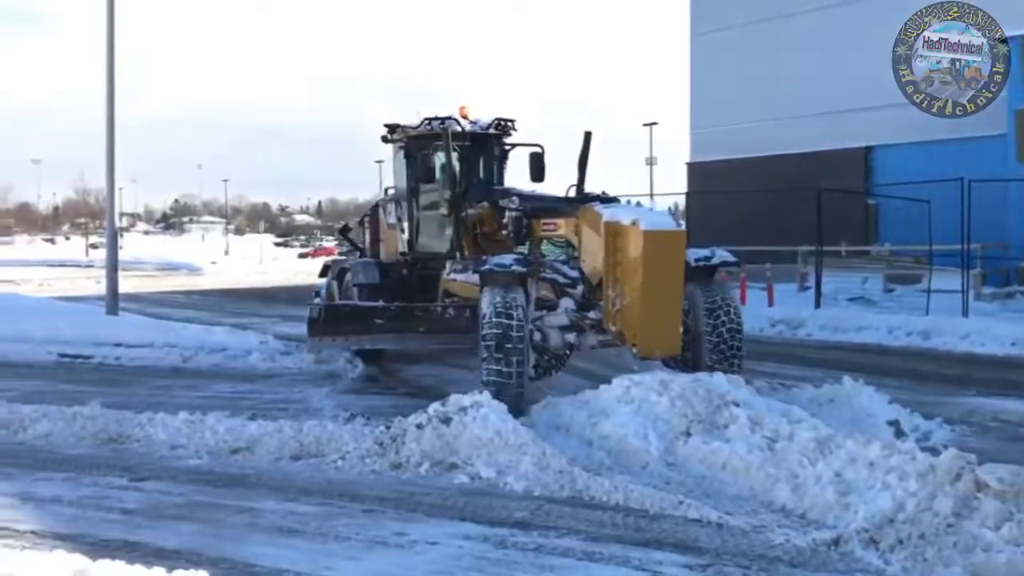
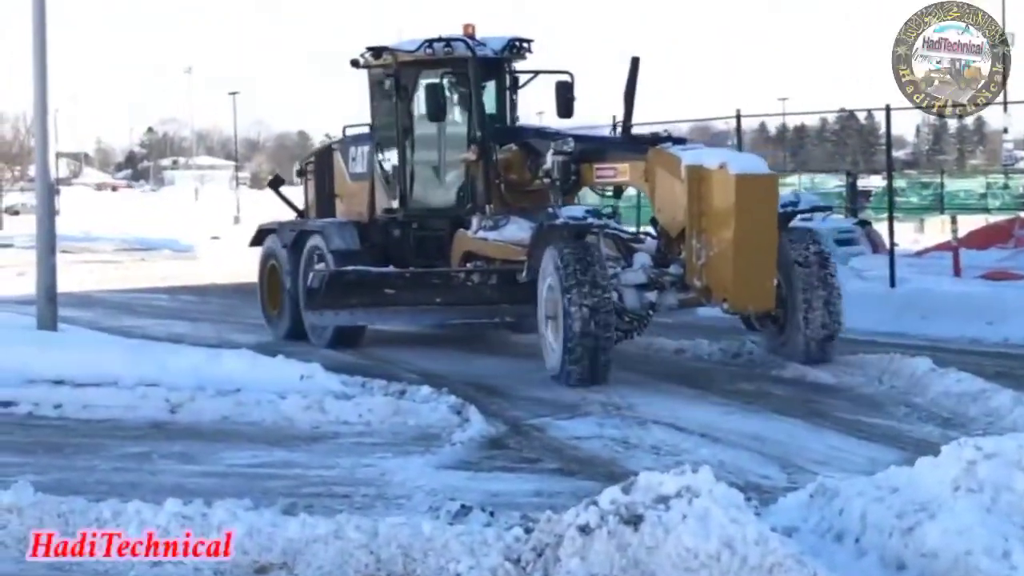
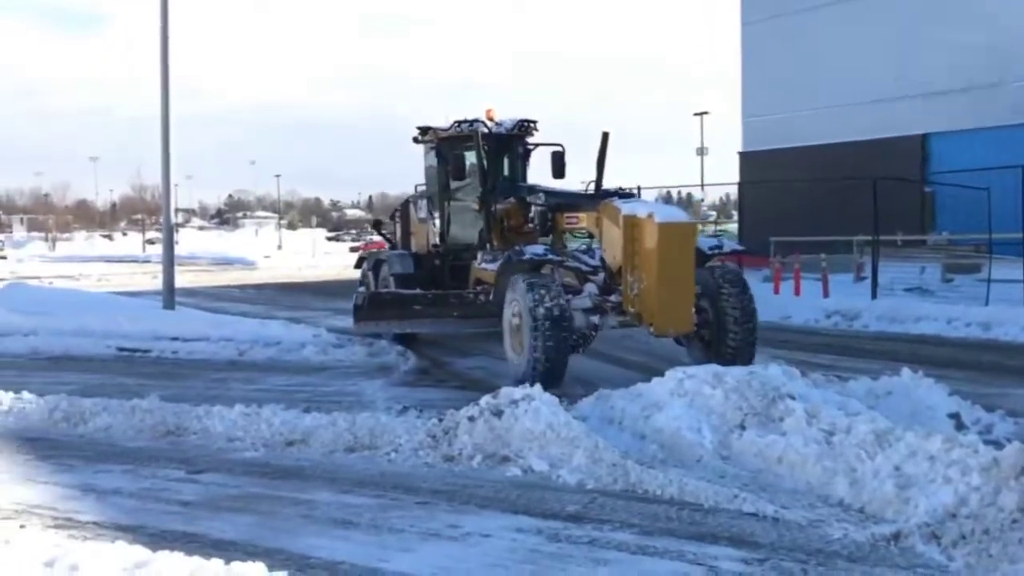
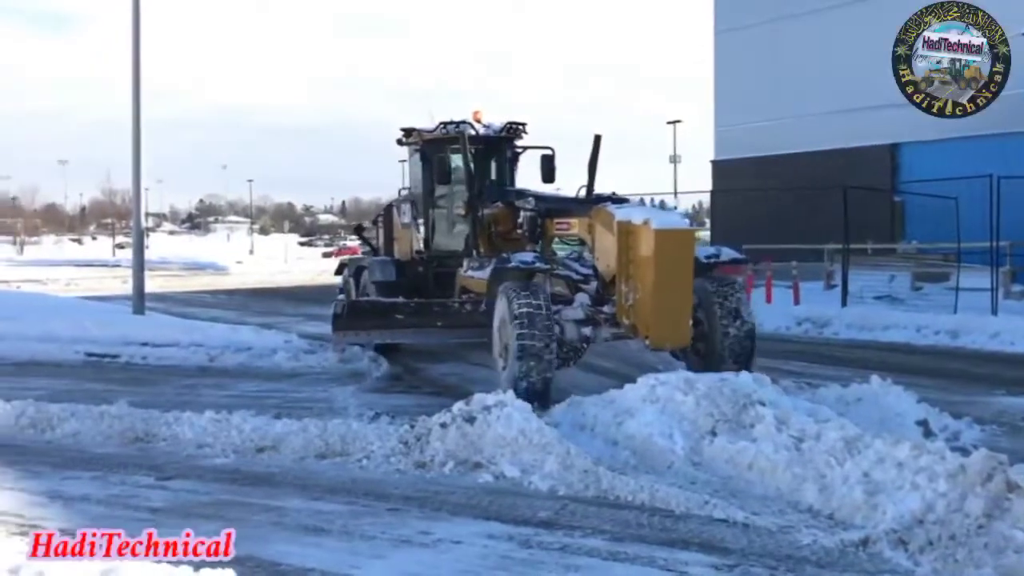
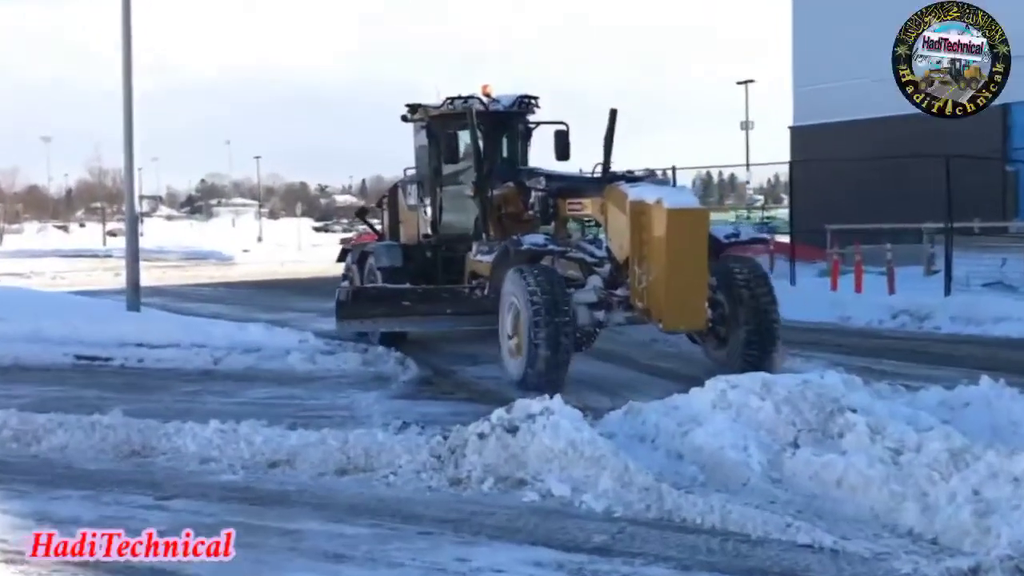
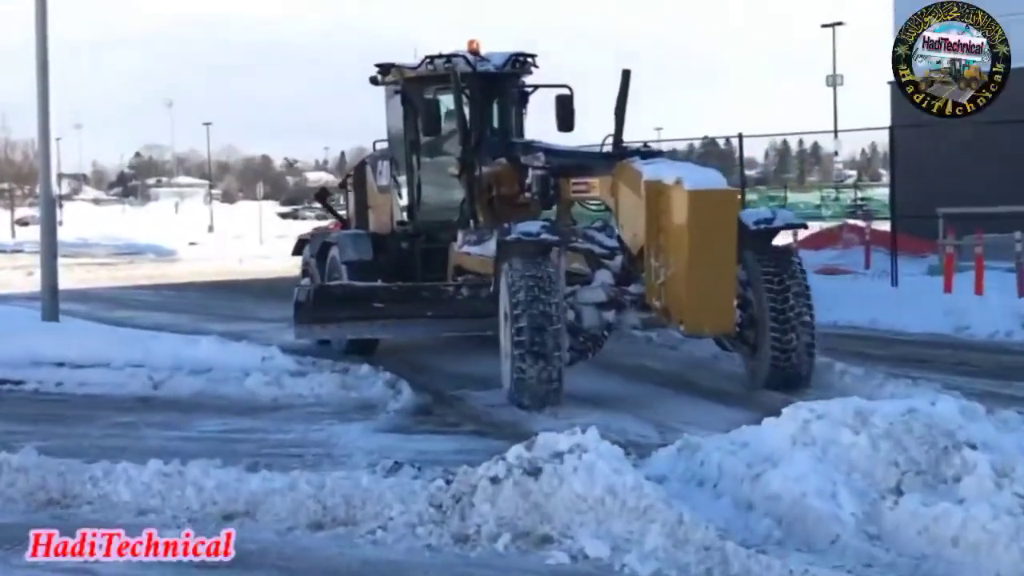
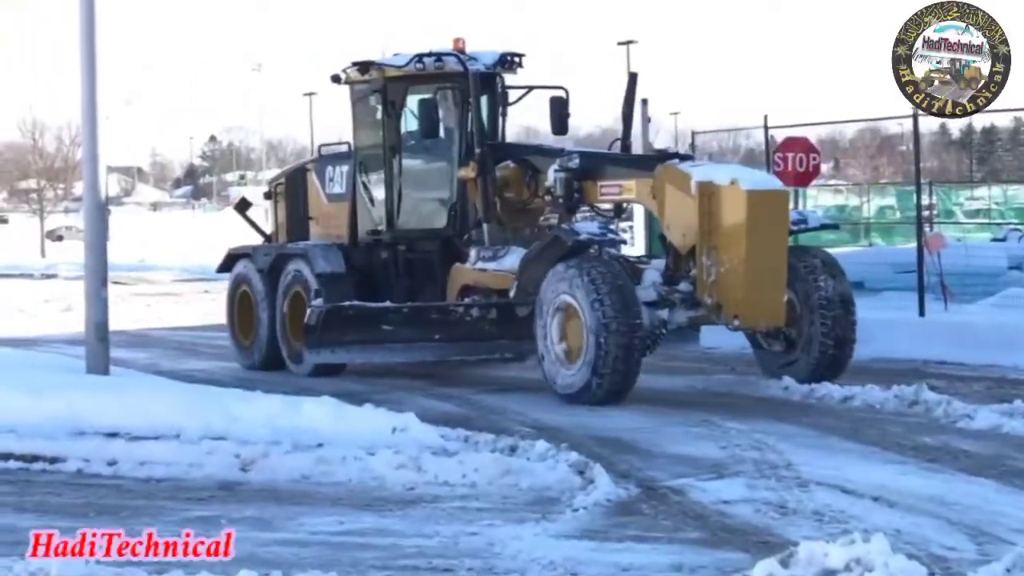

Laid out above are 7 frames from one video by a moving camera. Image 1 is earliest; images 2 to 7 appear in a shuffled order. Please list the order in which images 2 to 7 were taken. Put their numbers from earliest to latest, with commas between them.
4, 3, 5, 6, 2, 7
